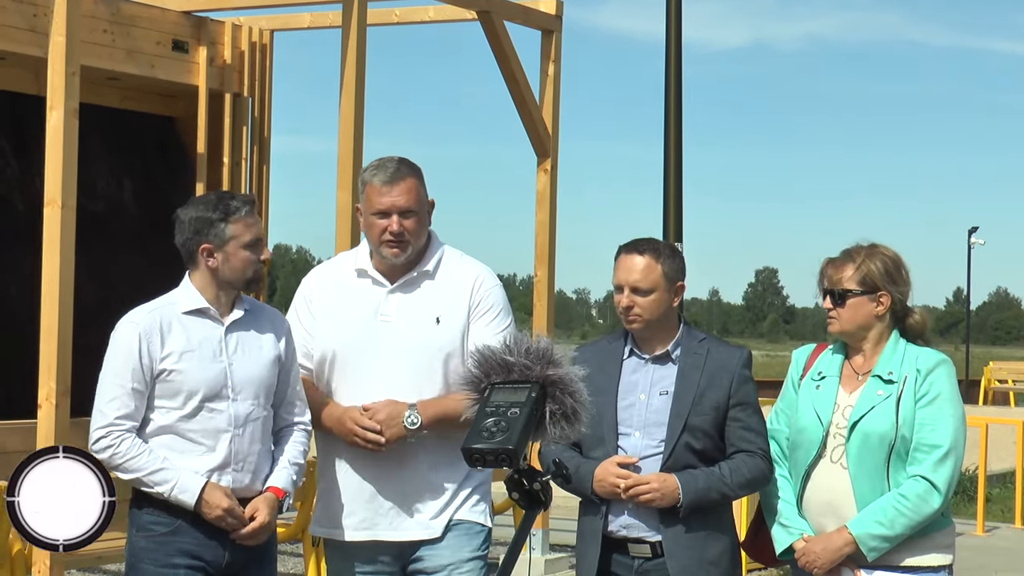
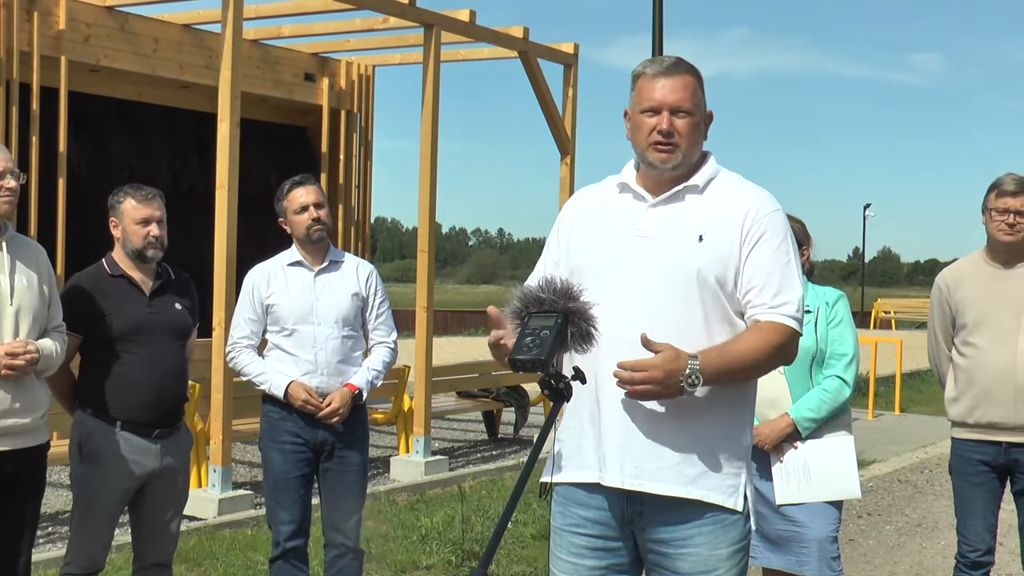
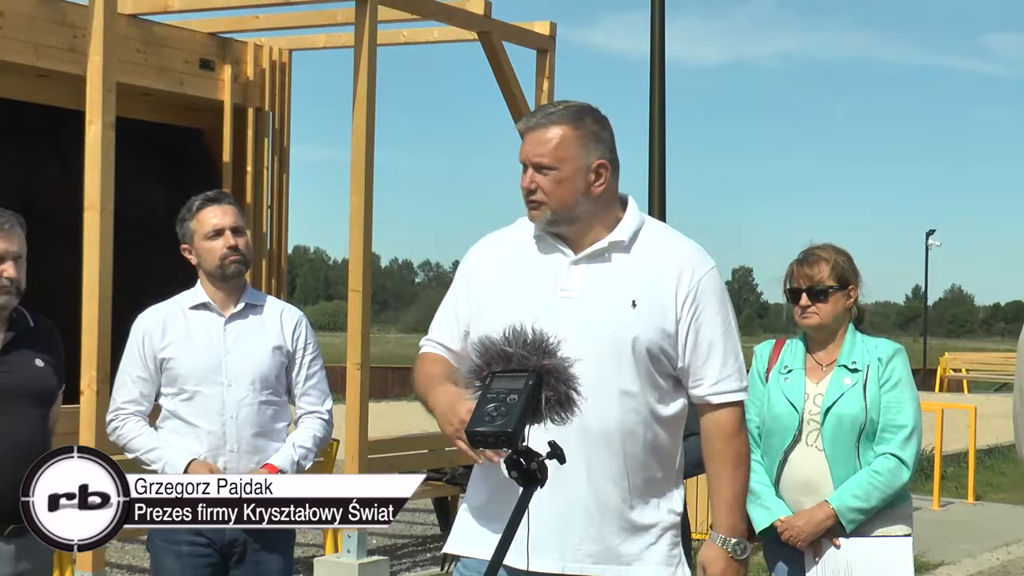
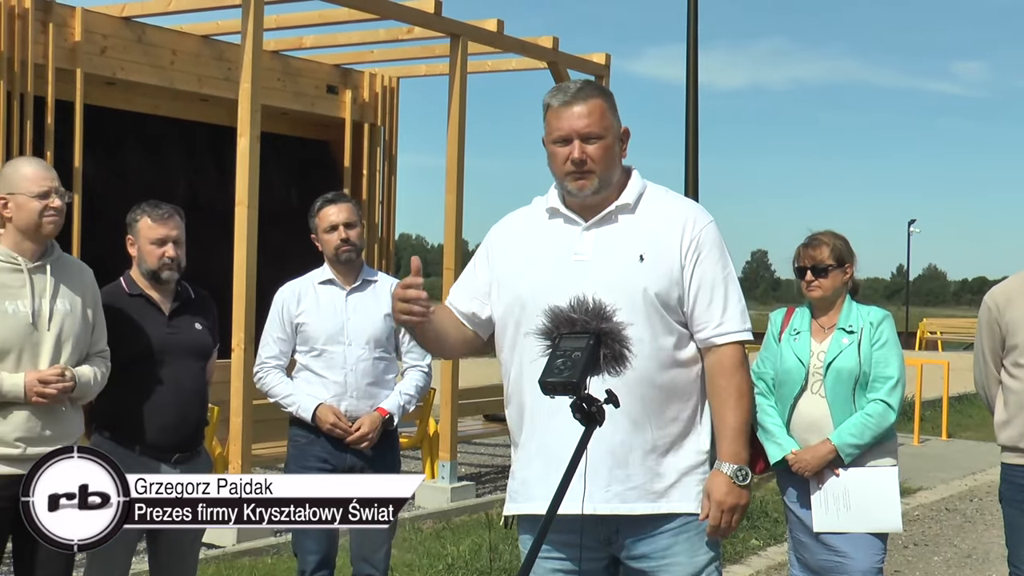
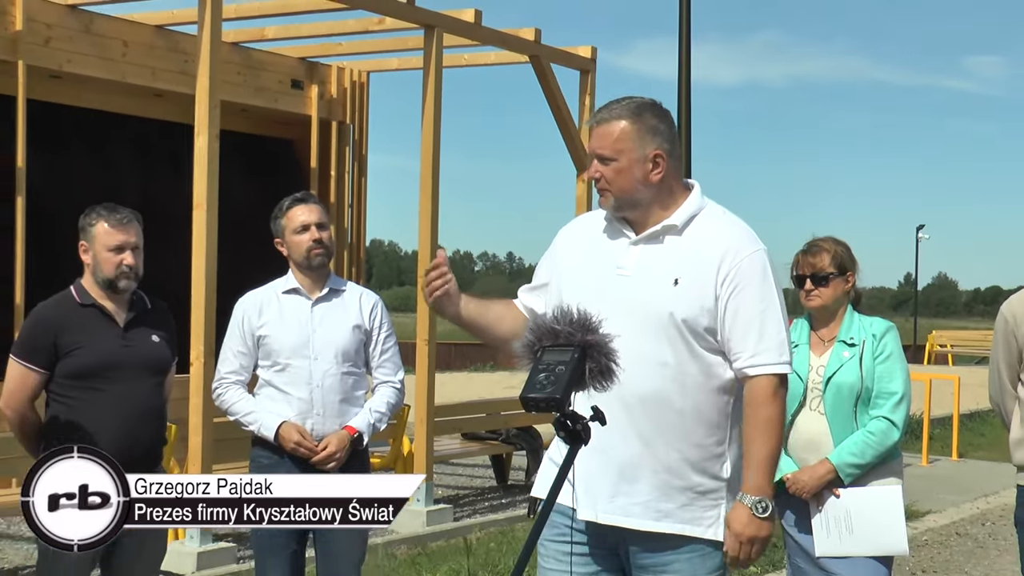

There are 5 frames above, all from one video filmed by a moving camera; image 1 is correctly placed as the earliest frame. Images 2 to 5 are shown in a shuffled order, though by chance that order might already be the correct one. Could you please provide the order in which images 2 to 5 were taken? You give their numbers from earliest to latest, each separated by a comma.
3, 5, 4, 2
